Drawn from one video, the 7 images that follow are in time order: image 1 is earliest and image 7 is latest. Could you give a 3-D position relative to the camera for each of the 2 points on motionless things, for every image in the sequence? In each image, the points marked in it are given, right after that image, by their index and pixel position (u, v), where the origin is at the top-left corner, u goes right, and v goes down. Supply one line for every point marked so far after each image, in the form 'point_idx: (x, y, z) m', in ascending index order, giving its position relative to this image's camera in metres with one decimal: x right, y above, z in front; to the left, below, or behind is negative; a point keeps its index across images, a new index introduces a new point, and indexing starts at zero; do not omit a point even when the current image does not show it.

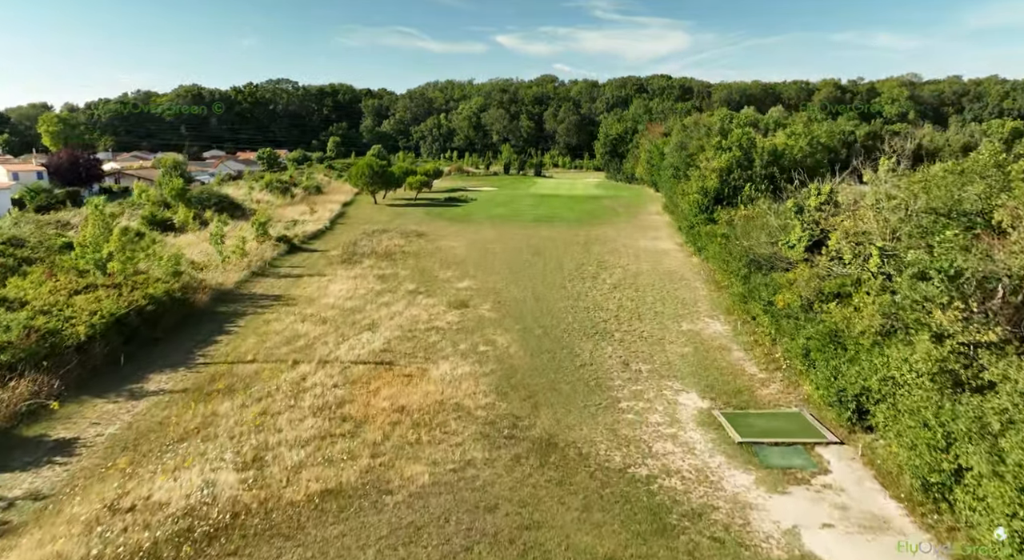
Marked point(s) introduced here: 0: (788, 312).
0: (+7.4, -0.9, +14.5) m
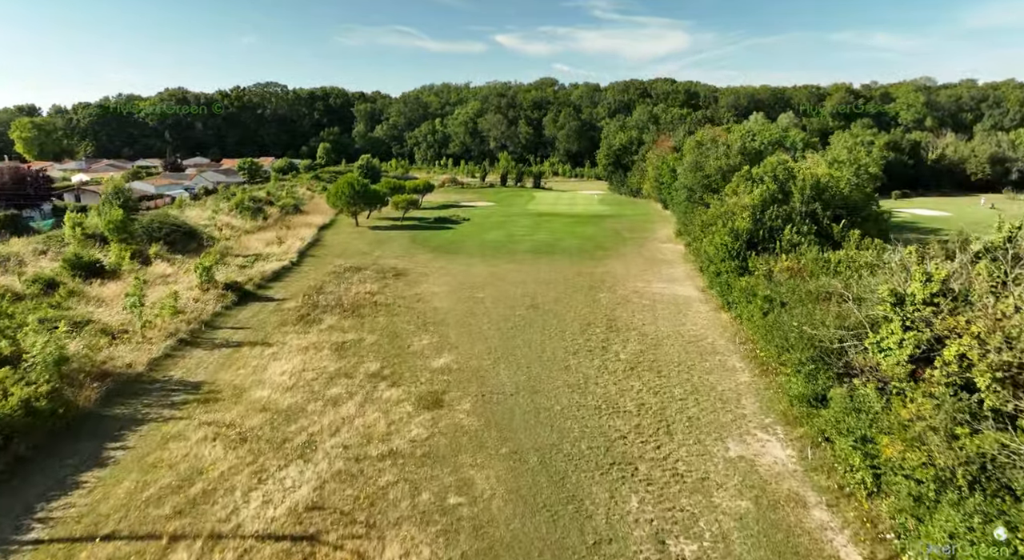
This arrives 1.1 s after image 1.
0: (+7.1, -3.5, +9.7) m
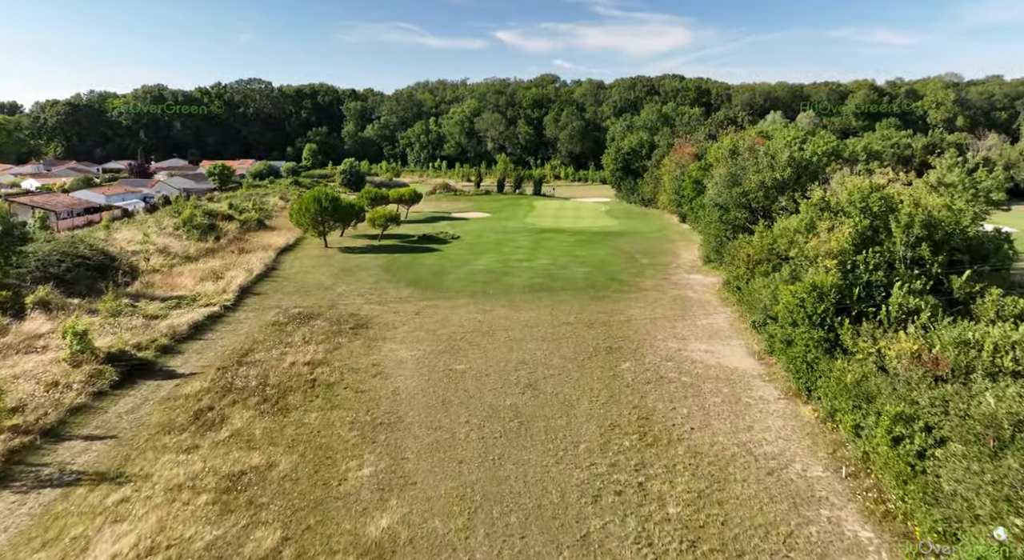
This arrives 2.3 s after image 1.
0: (+6.7, -5.9, +2.7) m
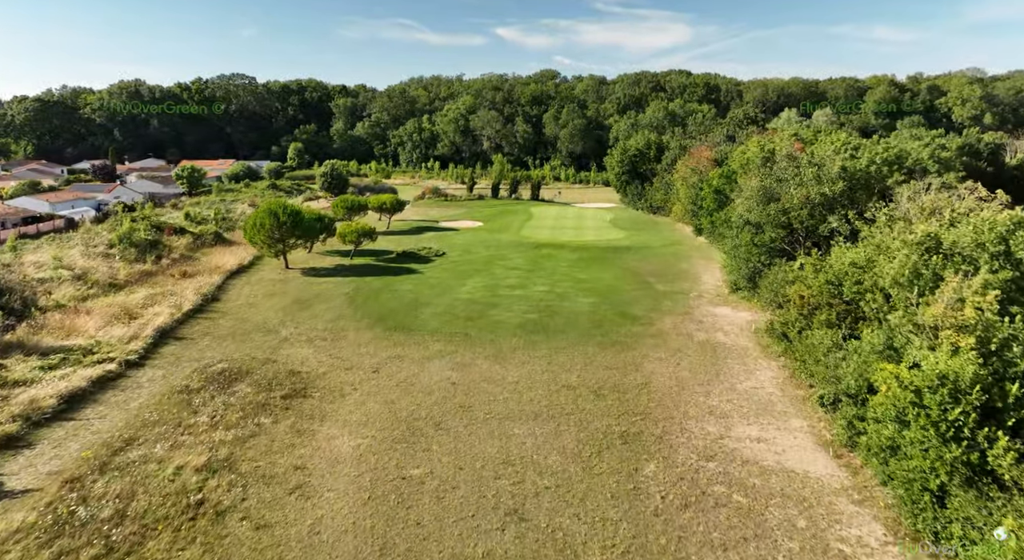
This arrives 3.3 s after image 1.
0: (+6.2, -7.8, -3.1) m
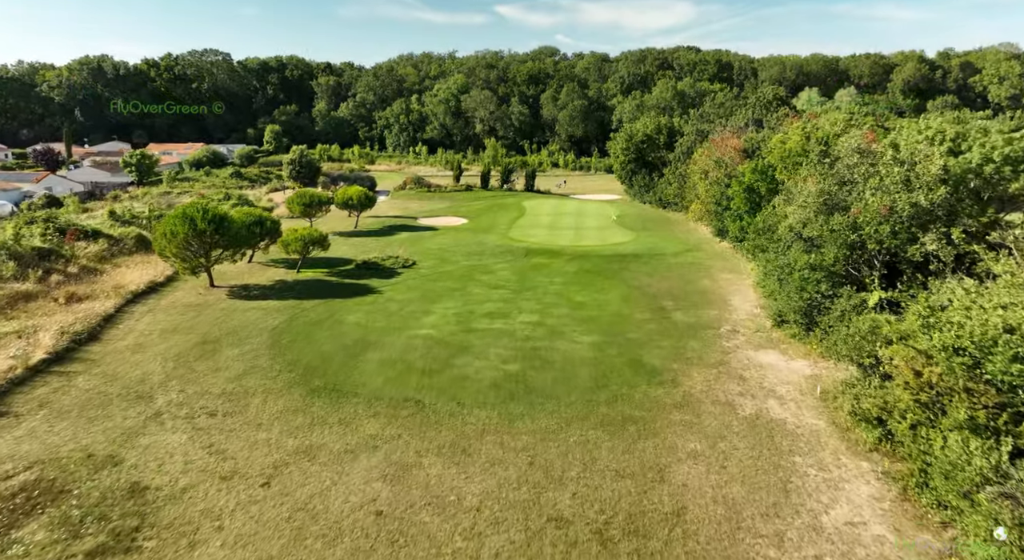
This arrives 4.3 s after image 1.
0: (+5.2, -10.2, -9.9) m
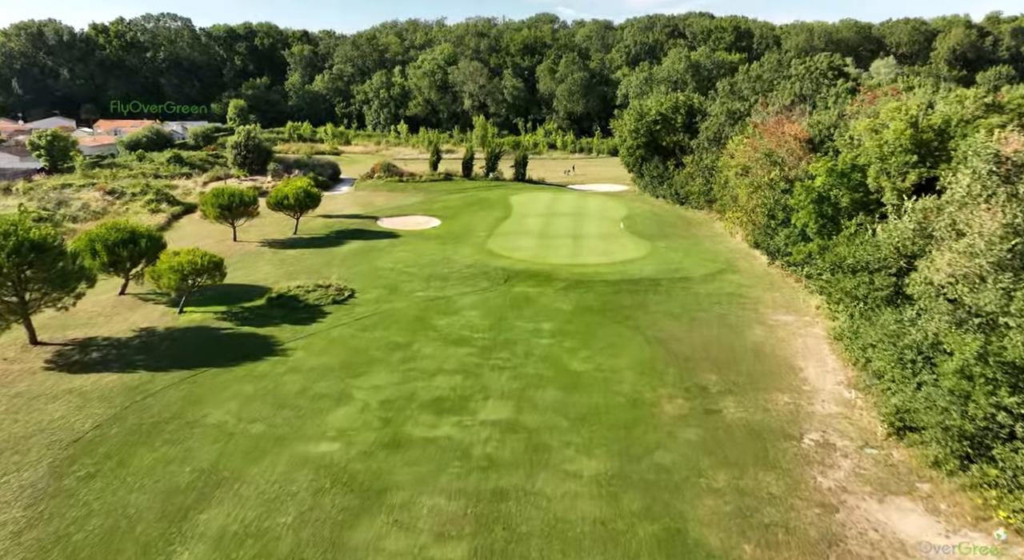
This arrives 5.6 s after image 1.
0: (+4.0, -13.8, -18.7) m
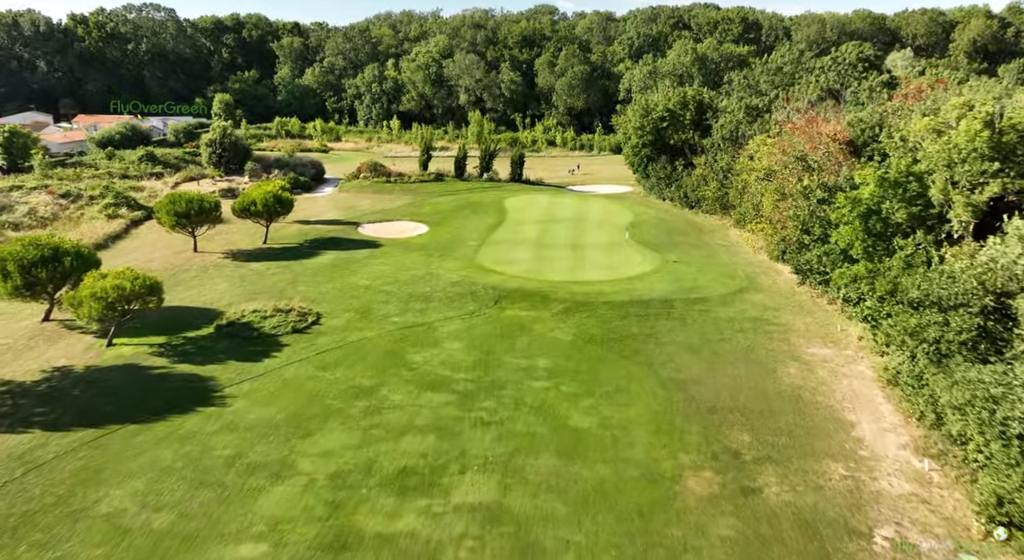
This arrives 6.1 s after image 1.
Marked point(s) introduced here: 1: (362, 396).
0: (+3.6, -15.1, -22.1) m
1: (-4.5, -3.4, +16.3) m
